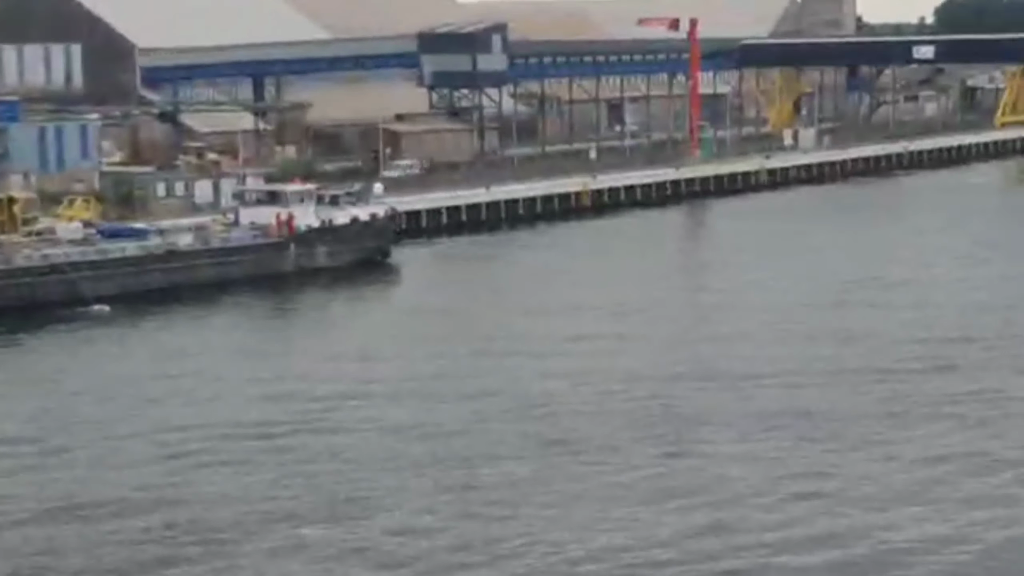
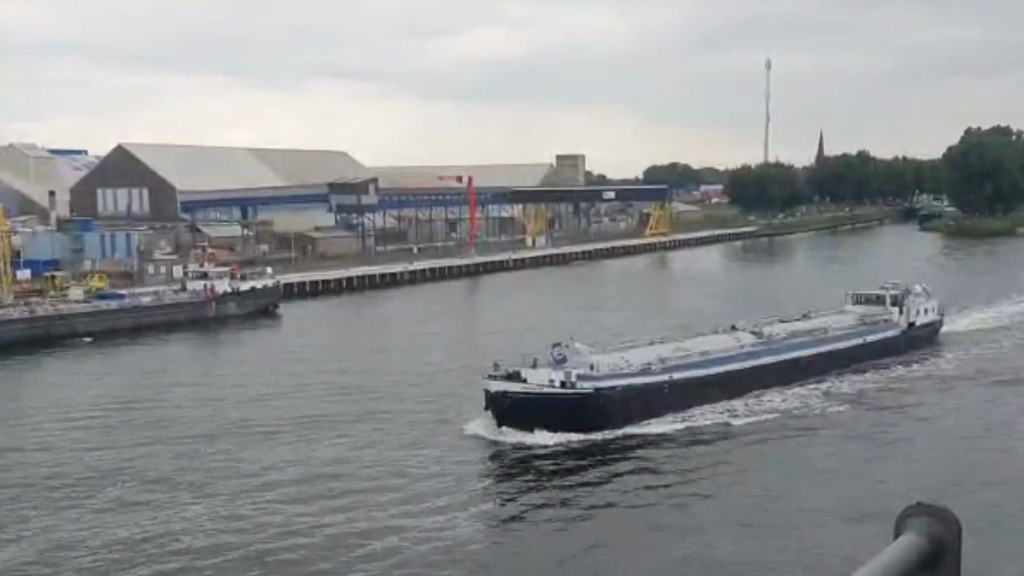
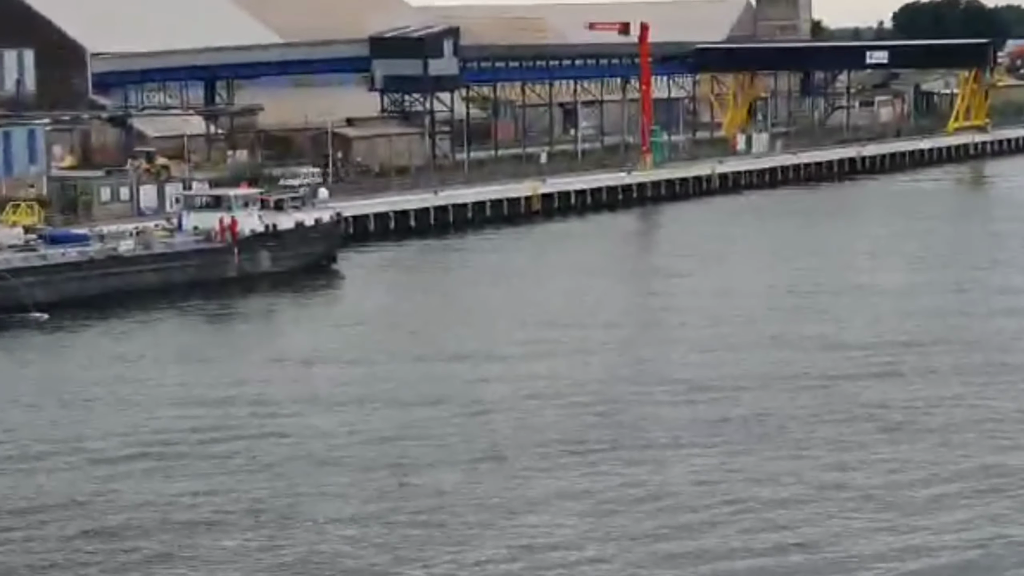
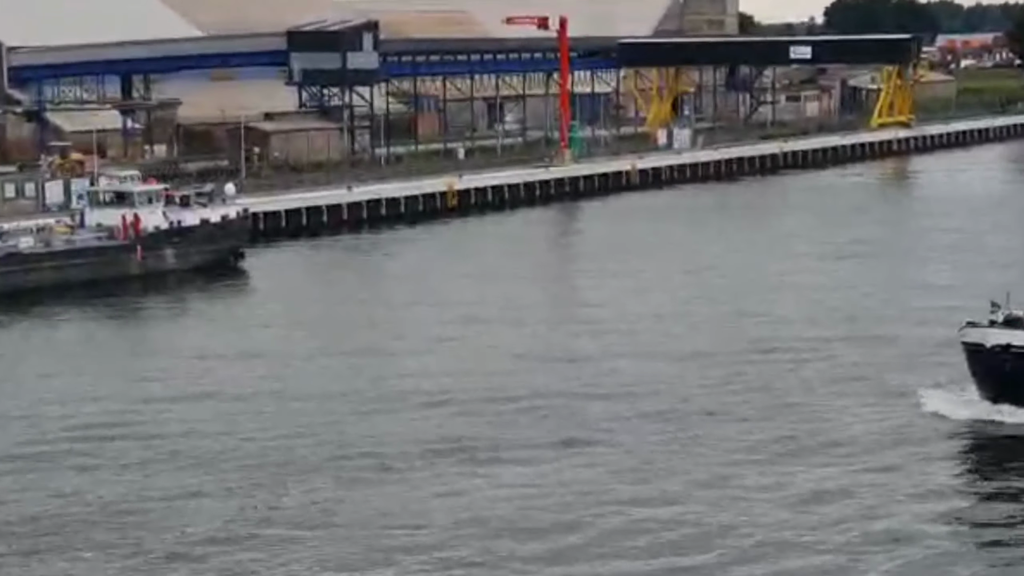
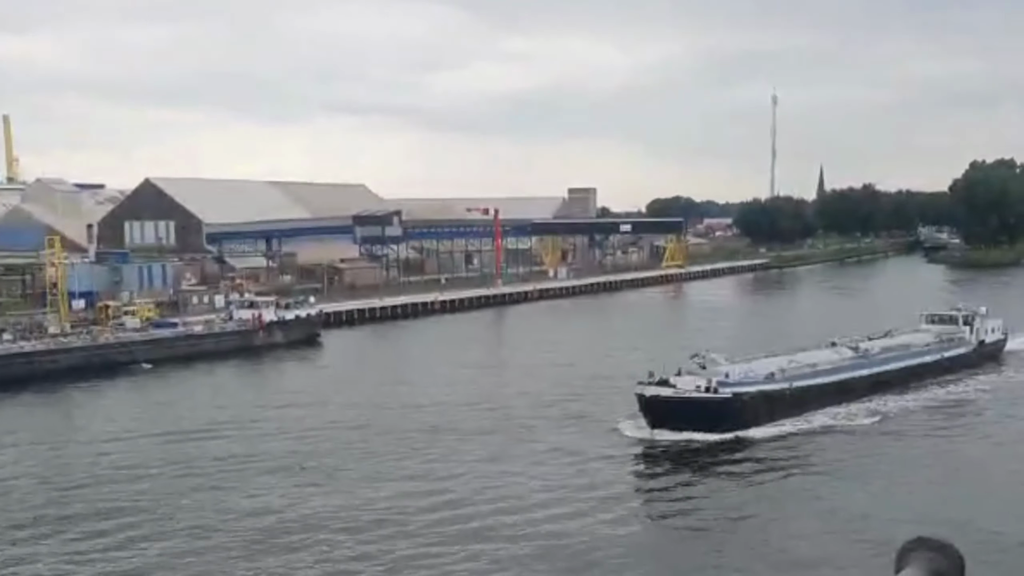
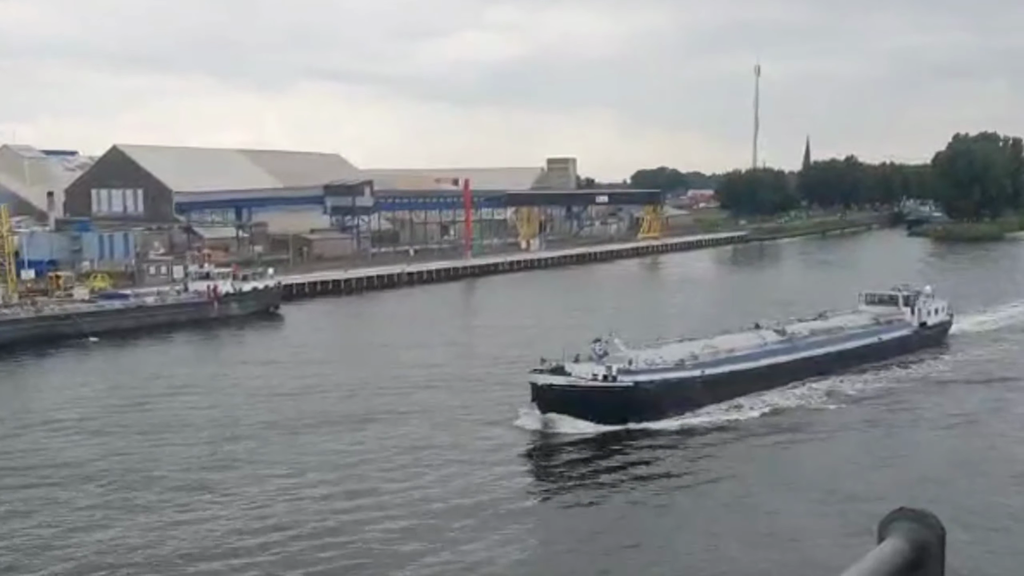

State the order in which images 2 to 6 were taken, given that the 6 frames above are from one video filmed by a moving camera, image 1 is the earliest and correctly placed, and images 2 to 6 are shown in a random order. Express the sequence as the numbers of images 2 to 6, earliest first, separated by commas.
3, 4, 5, 6, 2
